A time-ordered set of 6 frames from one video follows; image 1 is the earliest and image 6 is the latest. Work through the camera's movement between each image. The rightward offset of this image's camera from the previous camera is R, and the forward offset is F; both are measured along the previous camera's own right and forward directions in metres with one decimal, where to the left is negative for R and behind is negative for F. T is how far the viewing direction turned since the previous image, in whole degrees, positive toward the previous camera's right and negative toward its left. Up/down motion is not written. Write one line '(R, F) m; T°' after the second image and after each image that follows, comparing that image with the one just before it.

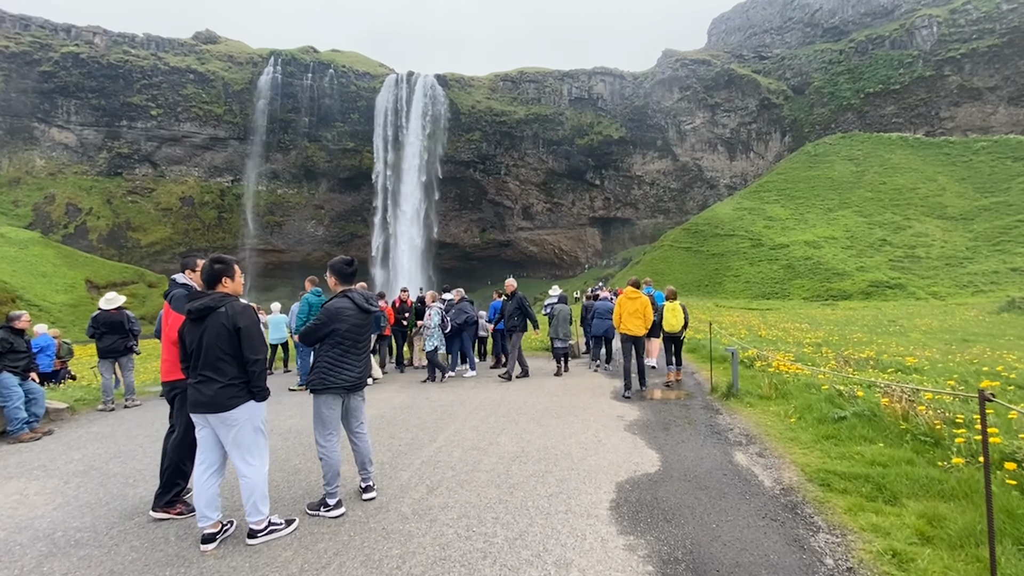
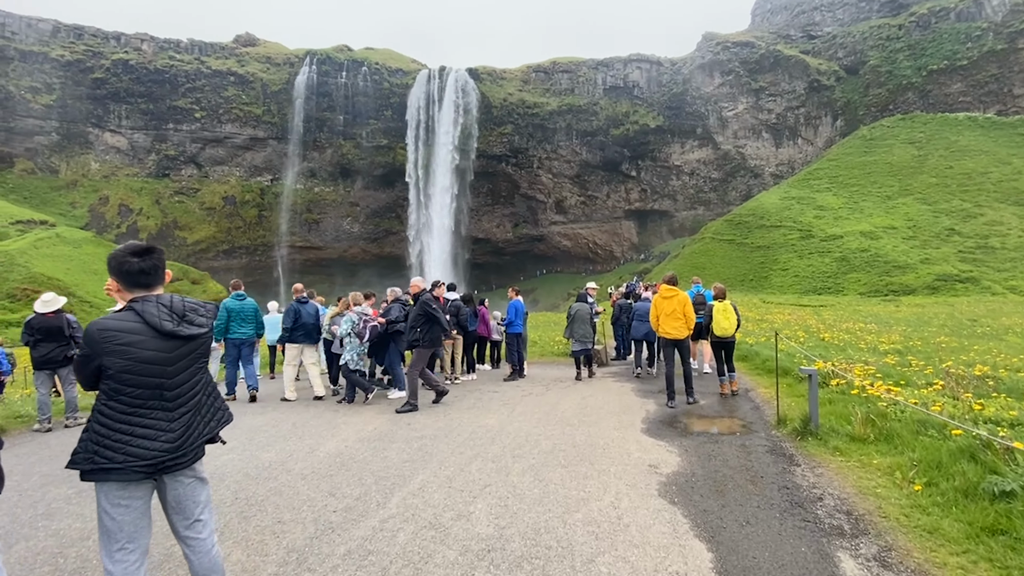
(+0.4, +1.6) m; -4°
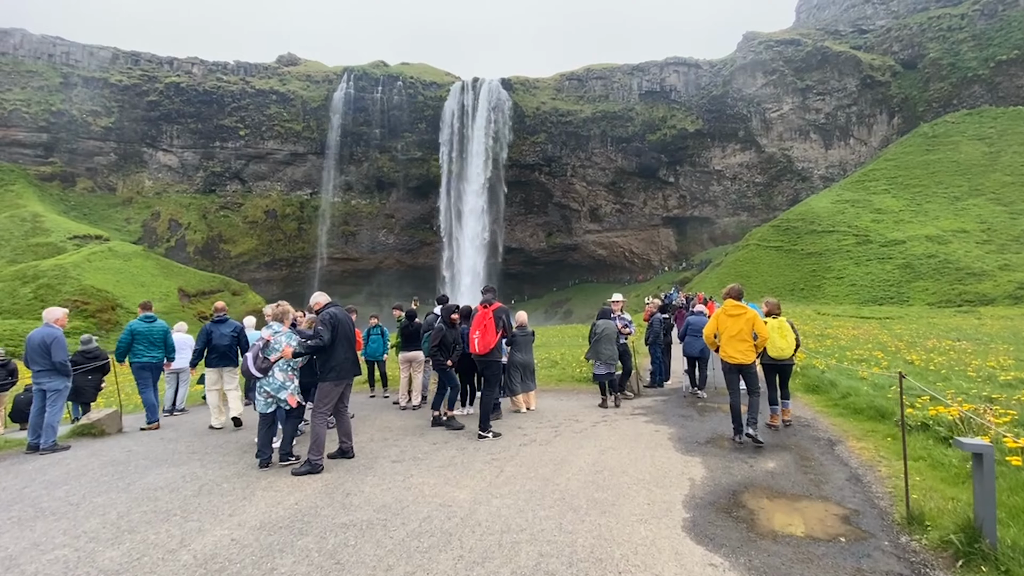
(+0.5, +1.8) m; -4°
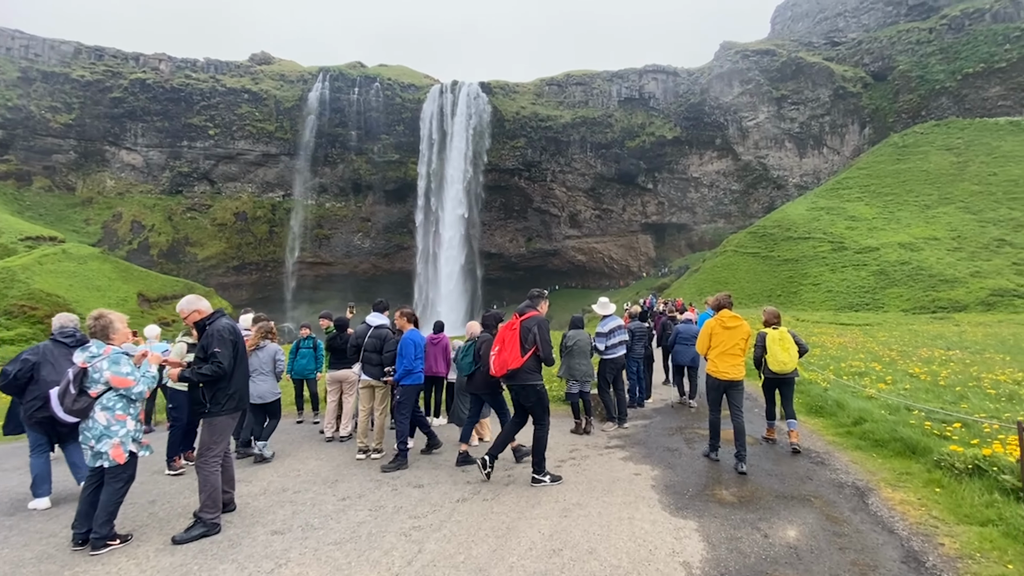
(+0.4, +1.3) m; +2°
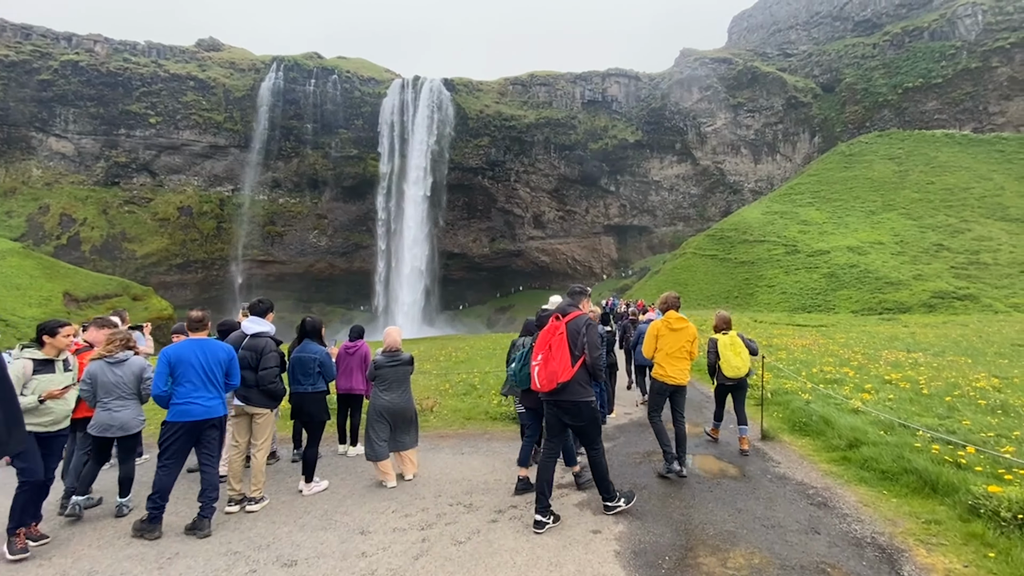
(+0.4, +1.3) m; +4°
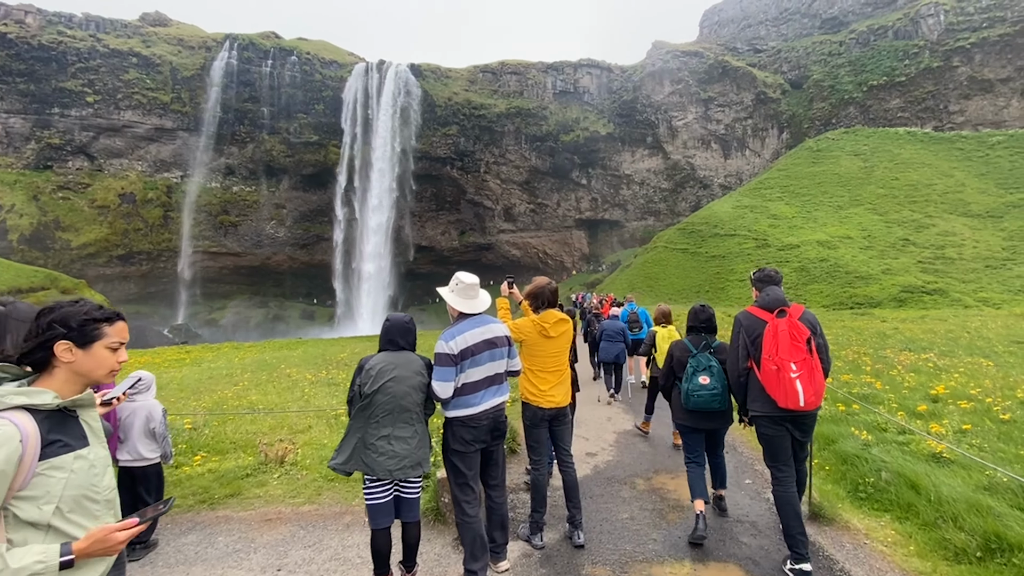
(+0.7, +2.6) m; +3°
